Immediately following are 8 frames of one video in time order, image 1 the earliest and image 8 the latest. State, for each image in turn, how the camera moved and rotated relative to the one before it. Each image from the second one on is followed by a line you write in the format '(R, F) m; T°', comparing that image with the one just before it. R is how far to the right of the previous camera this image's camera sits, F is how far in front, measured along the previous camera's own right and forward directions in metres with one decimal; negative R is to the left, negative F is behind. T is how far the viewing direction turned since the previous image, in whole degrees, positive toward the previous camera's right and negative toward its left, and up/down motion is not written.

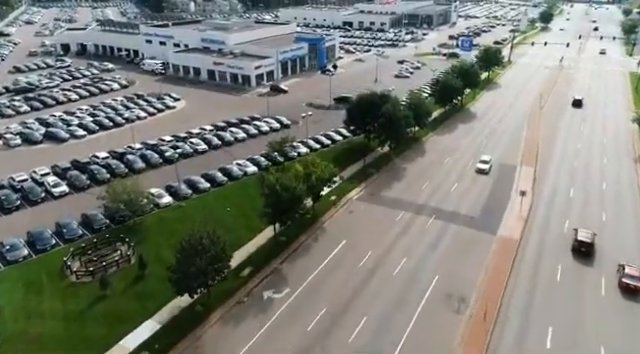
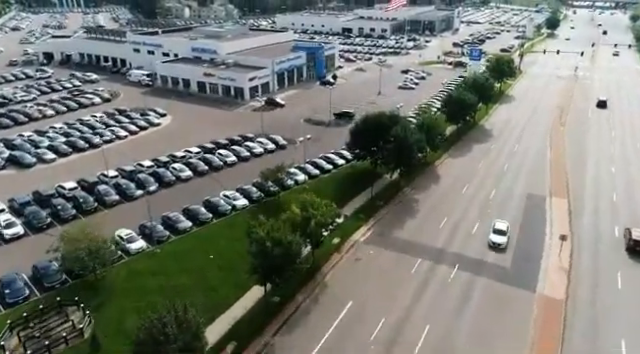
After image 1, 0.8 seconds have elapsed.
(-0.1, +5.4) m; 0°
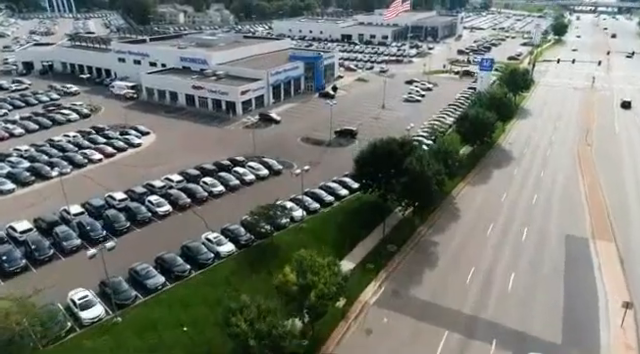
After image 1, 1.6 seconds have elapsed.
(-0.1, +5.6) m; 0°
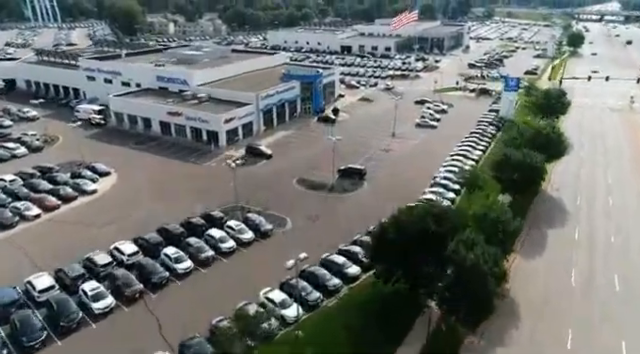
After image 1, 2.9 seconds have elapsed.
(-0.2, +9.8) m; 0°
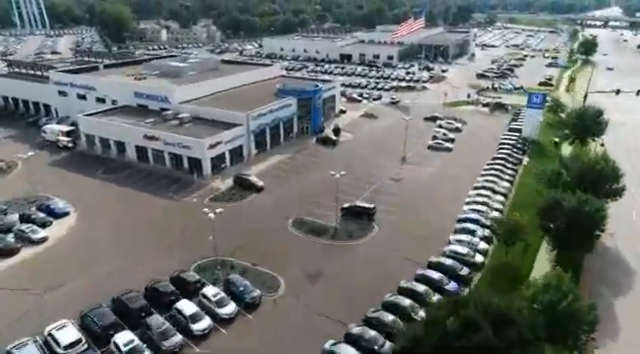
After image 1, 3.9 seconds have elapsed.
(-0.2, +7.0) m; 0°
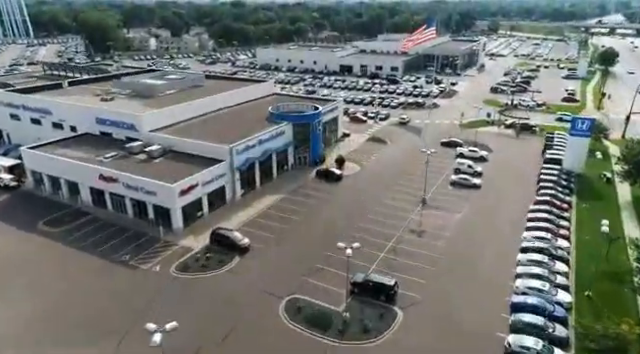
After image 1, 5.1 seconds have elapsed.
(-0.3, +9.2) m; 0°
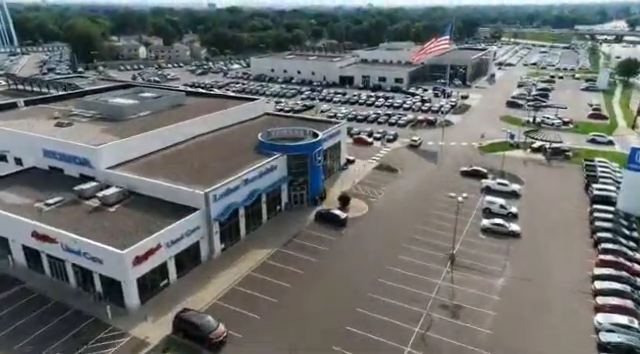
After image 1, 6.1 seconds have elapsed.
(-0.2, +8.4) m; 0°
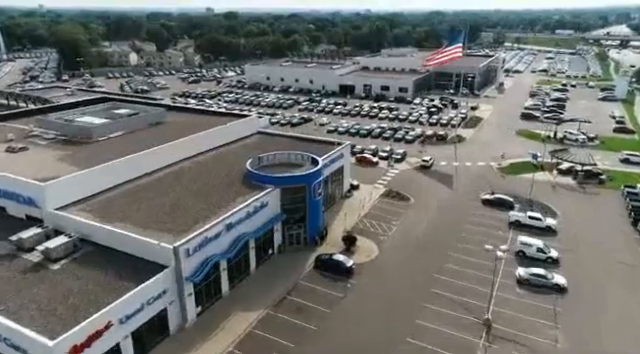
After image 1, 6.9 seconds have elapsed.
(-0.1, +6.4) m; 0°
